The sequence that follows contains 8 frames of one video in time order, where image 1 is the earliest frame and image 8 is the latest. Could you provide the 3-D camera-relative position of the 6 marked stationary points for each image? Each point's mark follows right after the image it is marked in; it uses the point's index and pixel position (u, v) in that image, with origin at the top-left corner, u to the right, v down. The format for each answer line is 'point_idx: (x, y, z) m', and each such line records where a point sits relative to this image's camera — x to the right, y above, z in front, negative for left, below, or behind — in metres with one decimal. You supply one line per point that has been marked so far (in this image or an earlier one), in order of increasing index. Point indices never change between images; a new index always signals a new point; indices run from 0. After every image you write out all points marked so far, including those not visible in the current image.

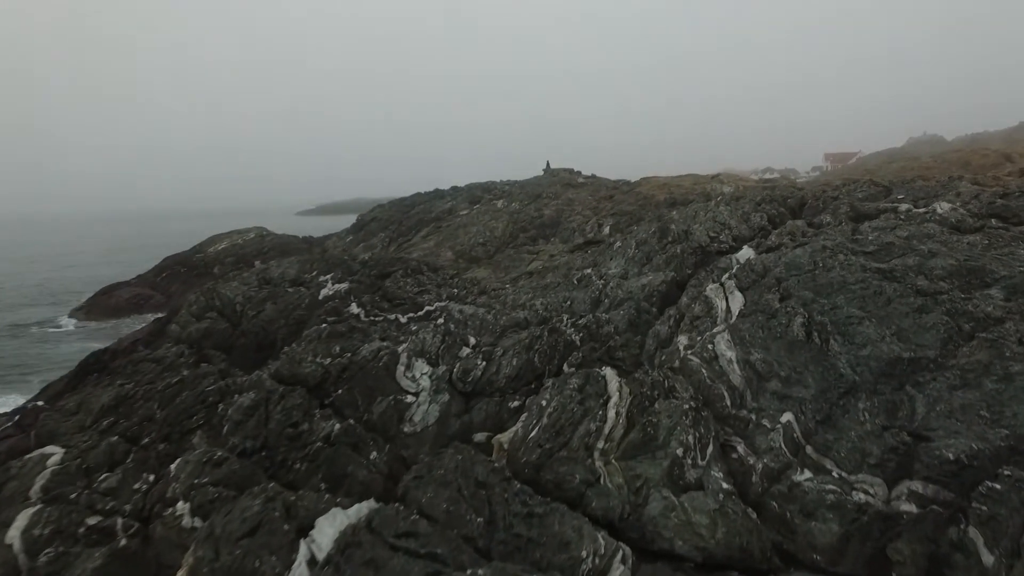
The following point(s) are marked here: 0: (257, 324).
0: (-6.8, -1.0, +16.4) m
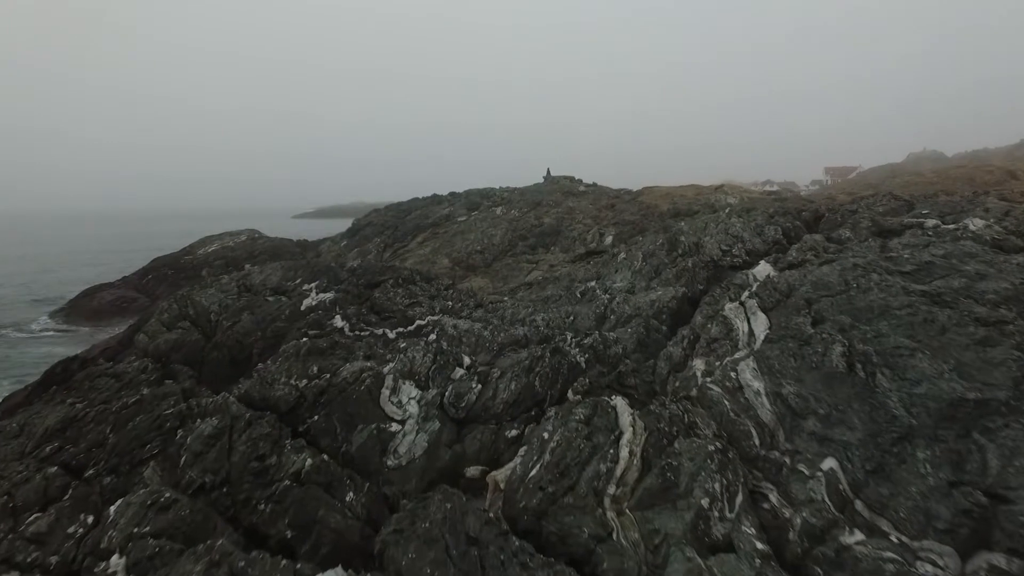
0: (-6.8, -1.2, +15.0) m
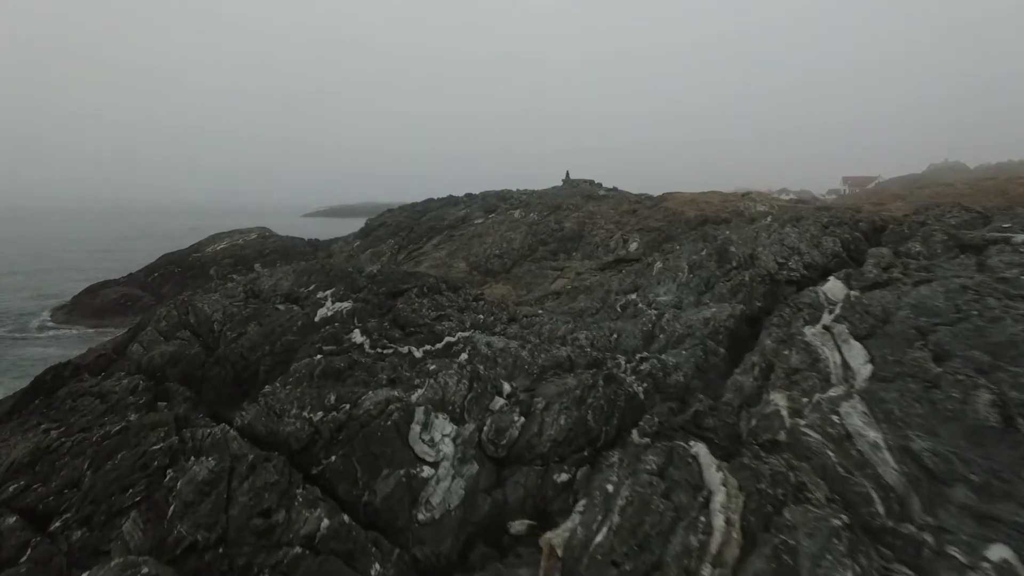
0: (-5.9, -1.3, +13.2) m
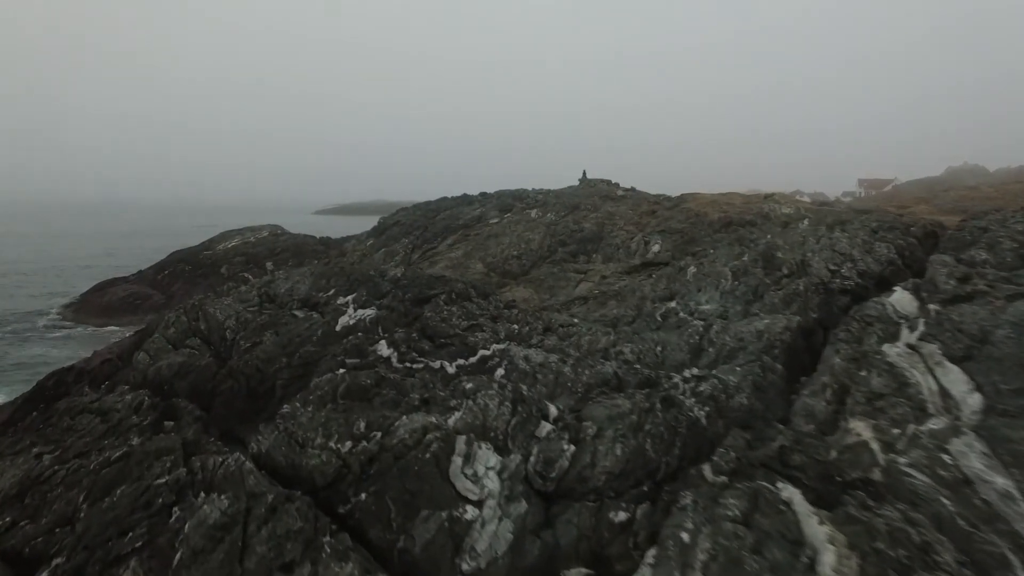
0: (-5.1, -1.4, +12.1) m
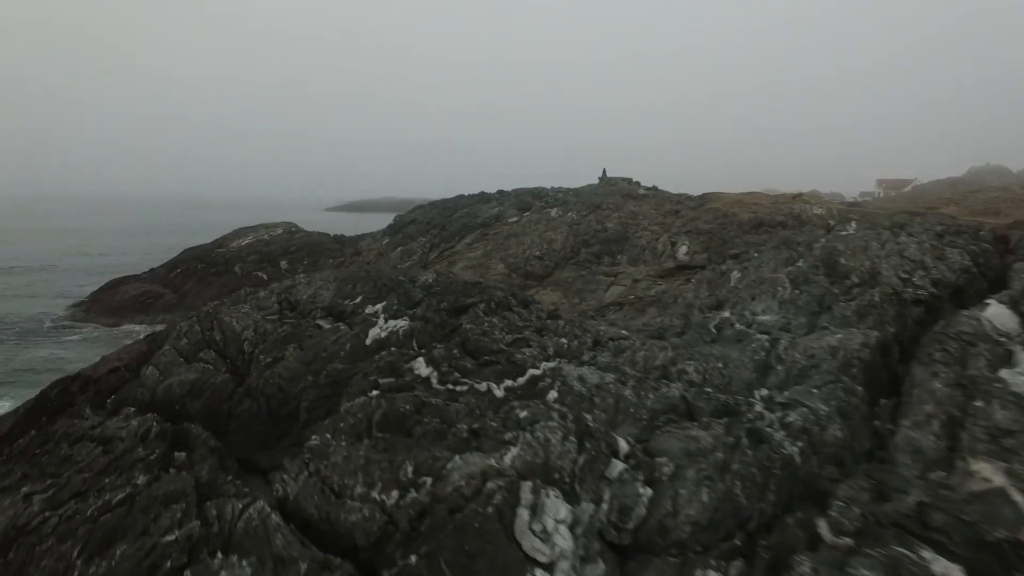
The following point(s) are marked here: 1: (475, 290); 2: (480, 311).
0: (-4.2, -1.6, +10.7) m
1: (-0.8, -0.1, +13.7) m
2: (-0.7, -0.5, +12.9) m
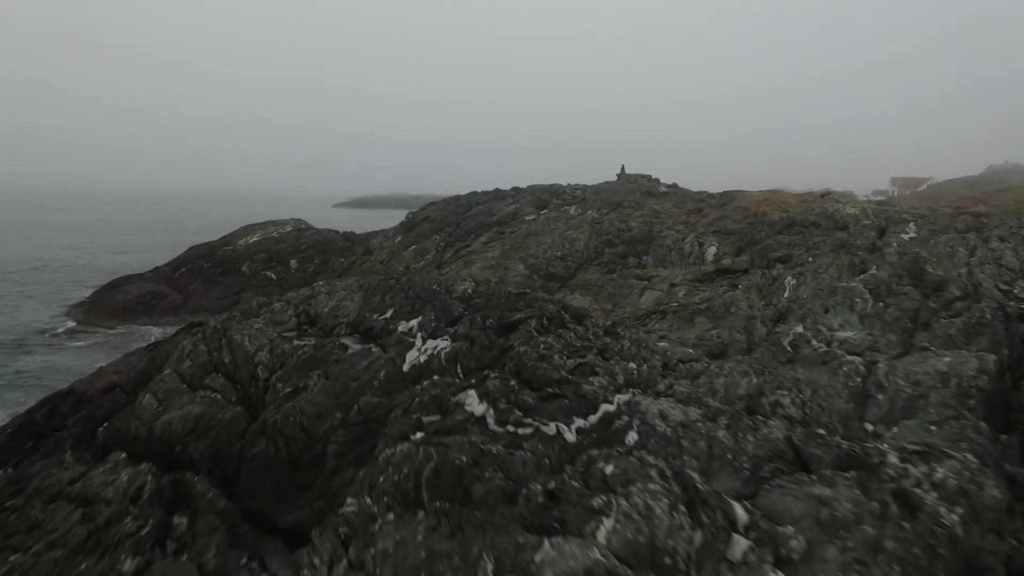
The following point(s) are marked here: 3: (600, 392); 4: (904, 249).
0: (-3.2, -1.8, +8.9) m
1: (+0.2, -0.3, +11.9) m
2: (+0.4, -0.8, +11.0) m
3: (+1.4, -1.6, +9.4) m
4: (+11.8, +1.3, +18.4) m
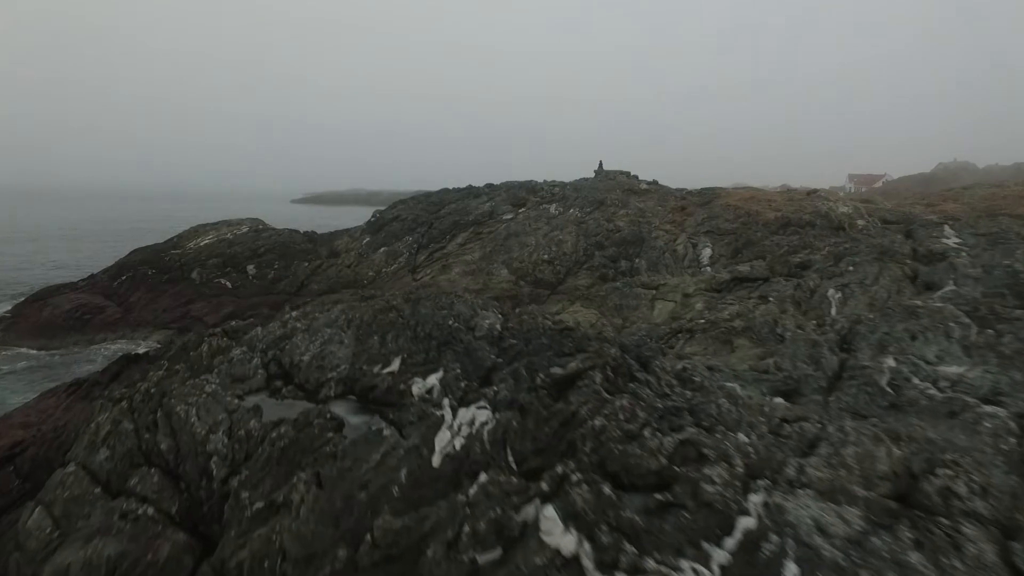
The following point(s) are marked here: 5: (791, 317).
0: (-2.2, -2.4, +5.6) m
1: (+0.9, -0.9, +8.8) m
2: (+1.1, -1.3, +8.0) m
3: (+2.2, -2.2, +6.5) m
4: (+12.1, +0.9, +16.1) m
5: (+7.8, -0.8, +16.9) m
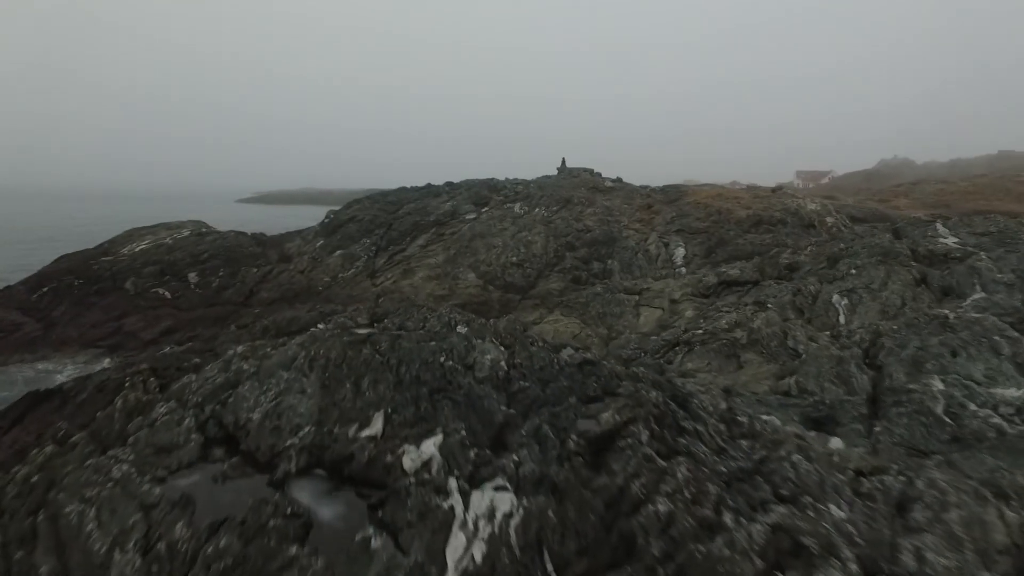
0: (-1.8, -2.8, +3.5) m
1: (+1.1, -1.2, +6.9) m
2: (+1.4, -1.6, +6.1) m
3: (+2.6, -2.5, +4.7) m
4: (+11.7, +0.8, +15.0) m
5: (+7.3, -1.0, +15.5) m
